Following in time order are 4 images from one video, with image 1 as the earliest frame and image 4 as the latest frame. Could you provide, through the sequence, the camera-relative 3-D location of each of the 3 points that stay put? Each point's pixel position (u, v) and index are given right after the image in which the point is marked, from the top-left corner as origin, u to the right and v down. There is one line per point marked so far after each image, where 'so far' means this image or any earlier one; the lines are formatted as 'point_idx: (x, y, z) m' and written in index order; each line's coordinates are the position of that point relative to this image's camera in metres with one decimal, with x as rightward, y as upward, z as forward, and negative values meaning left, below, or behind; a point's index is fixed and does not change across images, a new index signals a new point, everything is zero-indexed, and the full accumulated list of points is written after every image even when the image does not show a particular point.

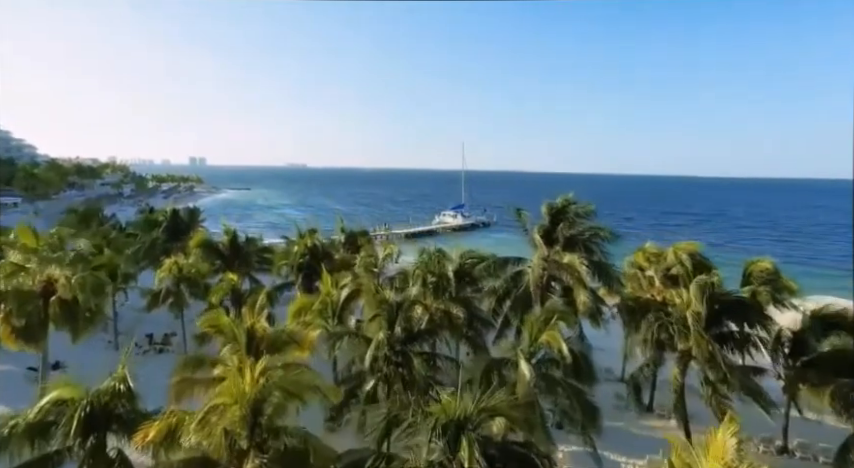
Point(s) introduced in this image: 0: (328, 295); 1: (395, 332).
0: (-2.5, -1.6, +11.5) m
1: (-0.6, -1.8, +8.3) m
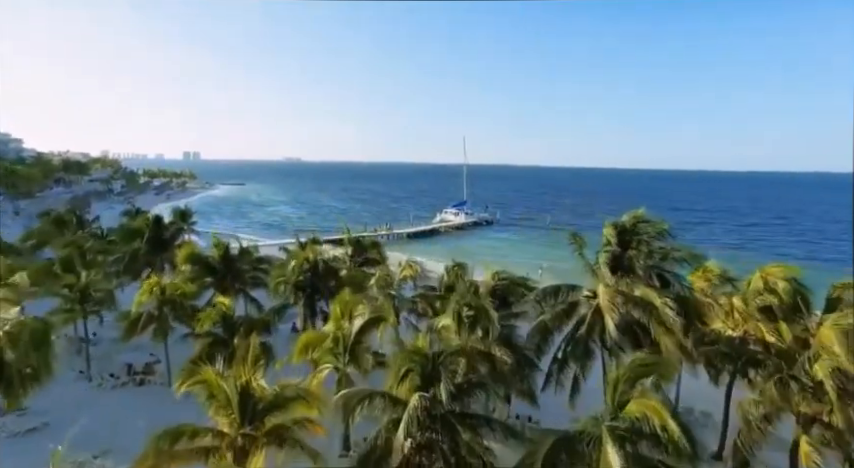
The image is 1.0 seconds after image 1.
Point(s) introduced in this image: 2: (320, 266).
0: (-1.9, -2.0, +9.6) m
1: (+0.1, -2.3, +6.4) m
2: (-3.1, -1.0, +13.4) m
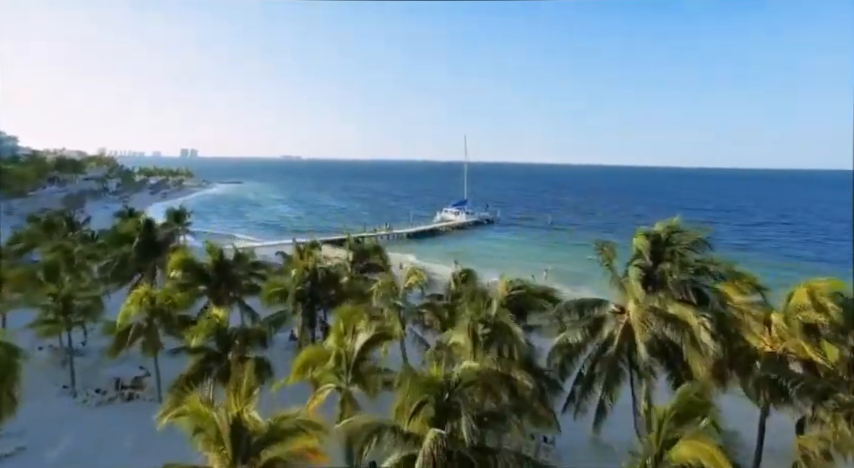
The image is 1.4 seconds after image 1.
0: (-1.7, -2.2, +8.9) m
1: (+0.3, -2.4, +5.7) m
2: (-3.0, -1.1, +12.6) m
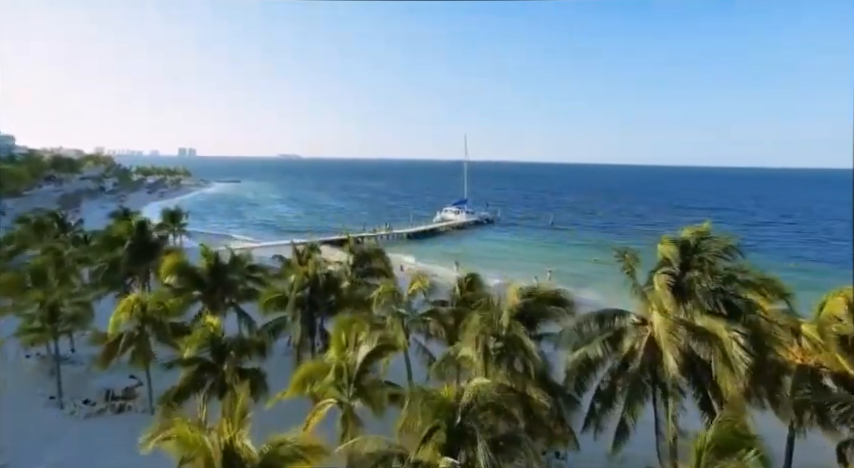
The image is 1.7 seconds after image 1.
0: (-1.6, -2.3, +8.3) m
1: (+0.4, -2.5, +5.1) m
2: (-2.9, -1.2, +12.1) m
